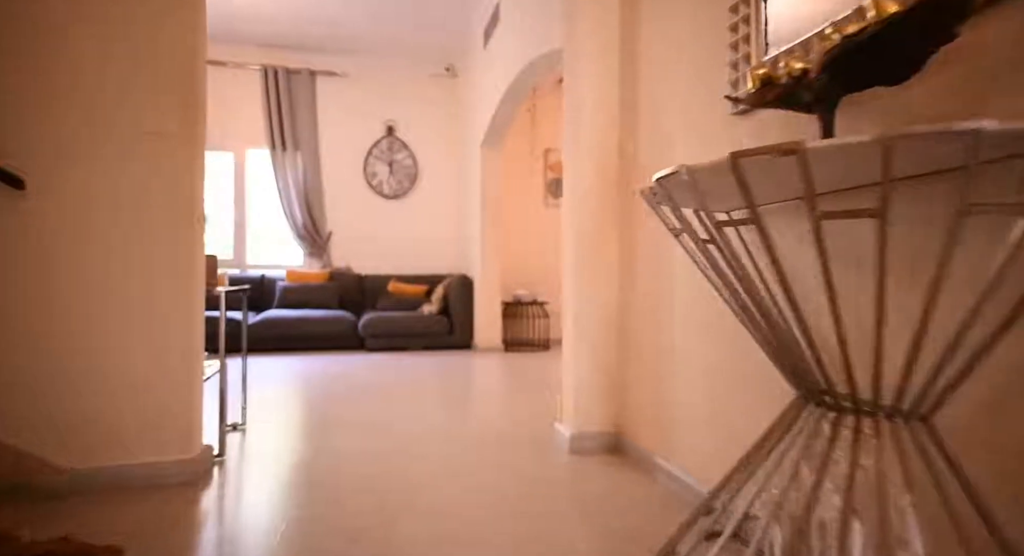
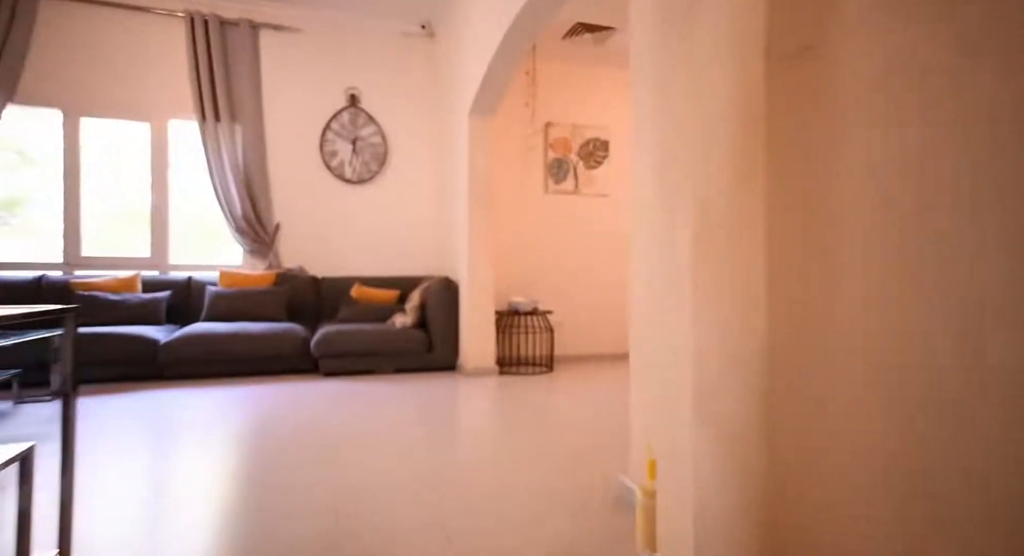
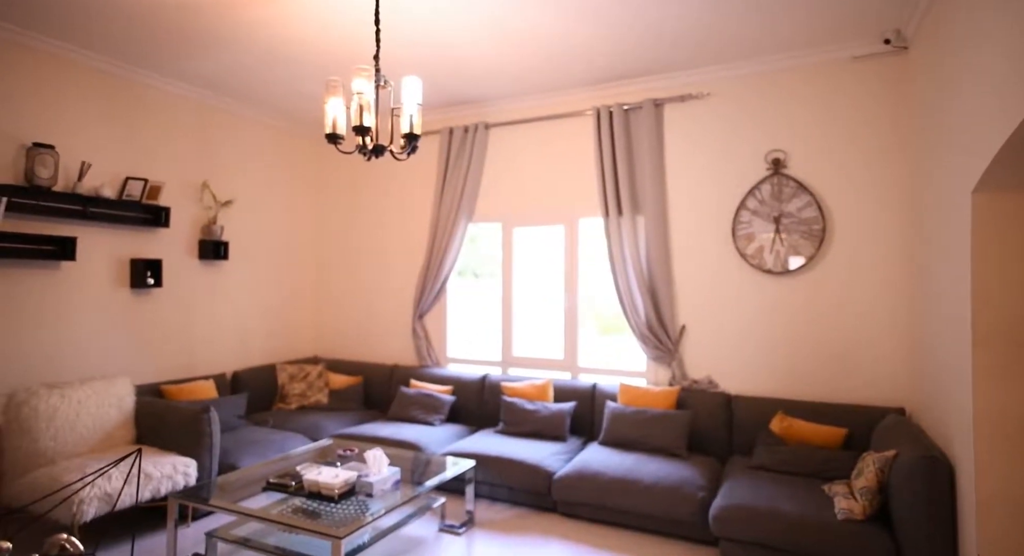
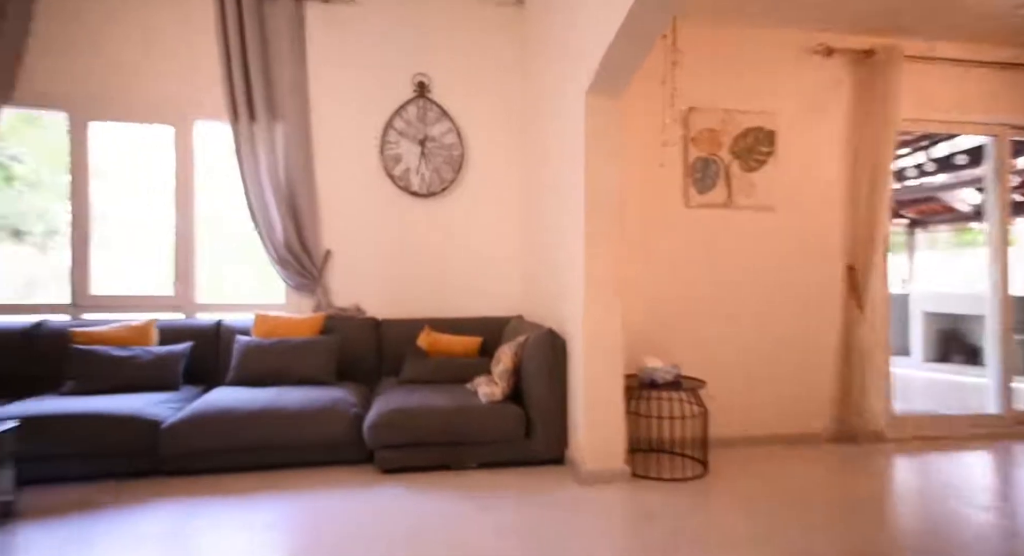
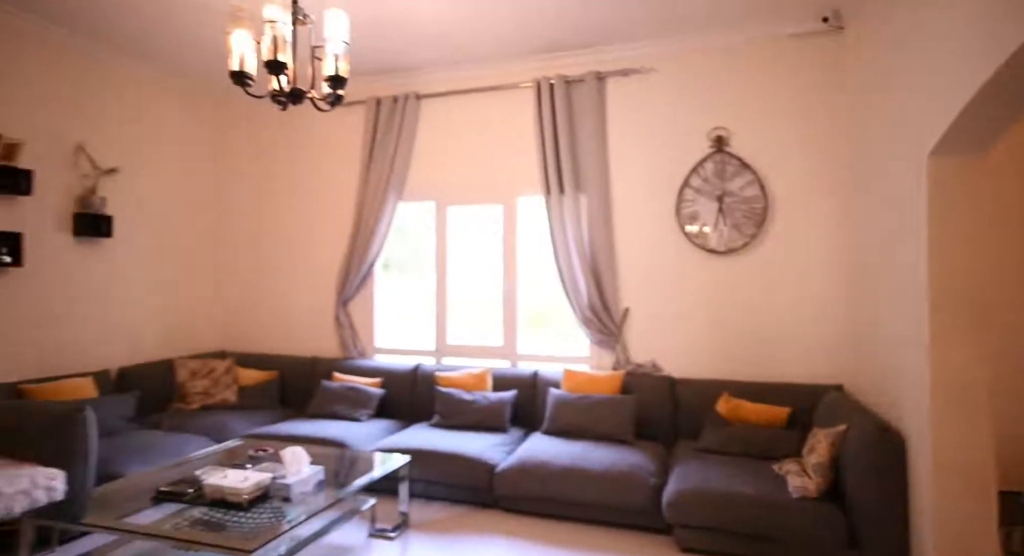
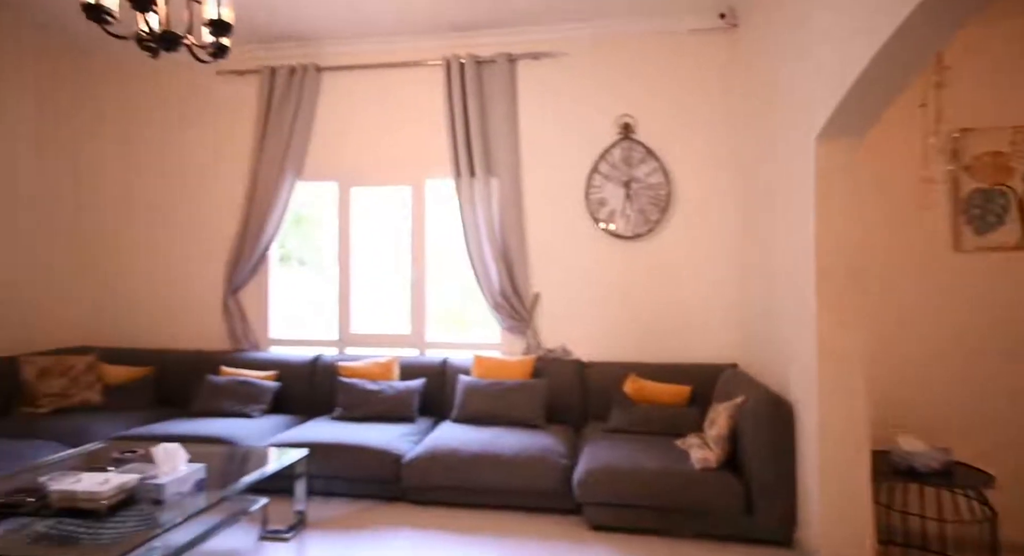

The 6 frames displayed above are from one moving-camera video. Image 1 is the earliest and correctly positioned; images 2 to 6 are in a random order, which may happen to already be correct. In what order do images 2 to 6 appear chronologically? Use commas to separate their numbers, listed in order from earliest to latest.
2, 4, 6, 5, 3
